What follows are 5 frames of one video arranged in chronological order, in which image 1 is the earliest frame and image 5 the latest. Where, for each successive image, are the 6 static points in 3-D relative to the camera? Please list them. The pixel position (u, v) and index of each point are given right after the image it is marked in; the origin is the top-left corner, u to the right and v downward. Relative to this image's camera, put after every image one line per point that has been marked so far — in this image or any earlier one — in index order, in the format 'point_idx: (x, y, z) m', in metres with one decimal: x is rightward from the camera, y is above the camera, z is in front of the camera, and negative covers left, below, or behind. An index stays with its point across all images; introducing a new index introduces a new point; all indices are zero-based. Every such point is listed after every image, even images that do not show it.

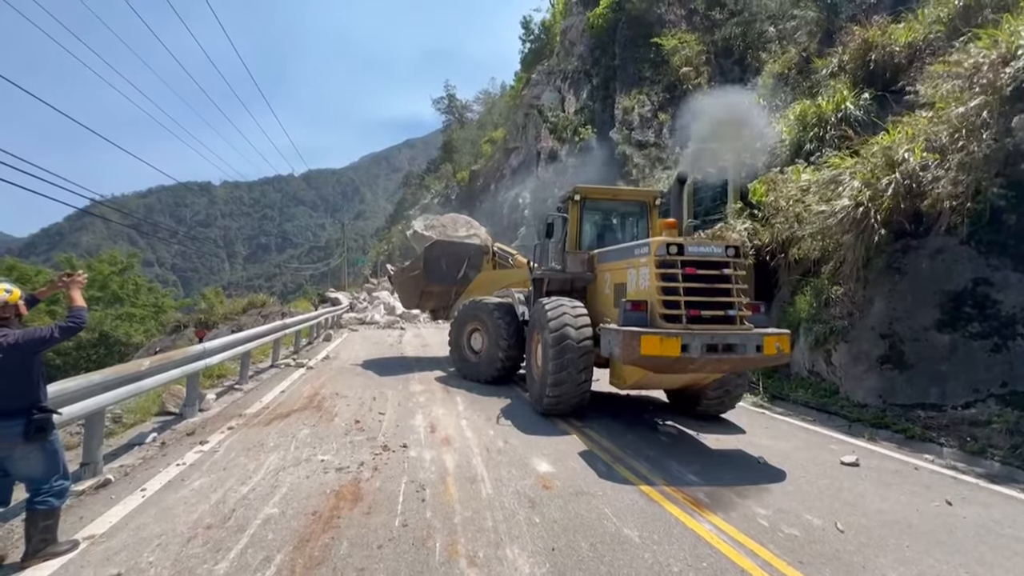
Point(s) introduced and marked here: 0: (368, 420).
0: (-1.6, -1.5, +6.9) m
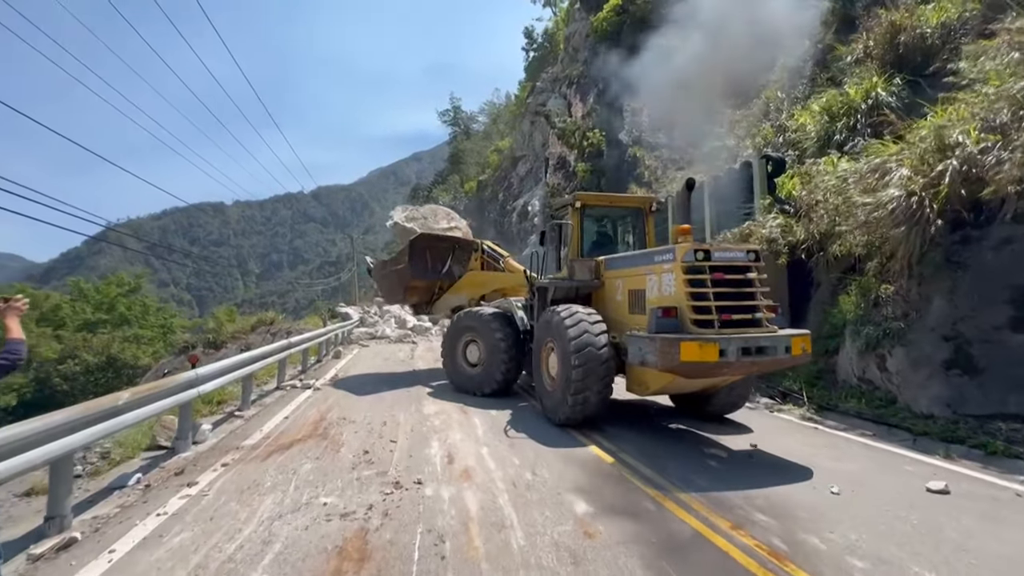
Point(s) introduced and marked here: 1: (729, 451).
0: (-1.3, -1.6, +6.2) m
1: (+2.0, -1.5, +5.7) m
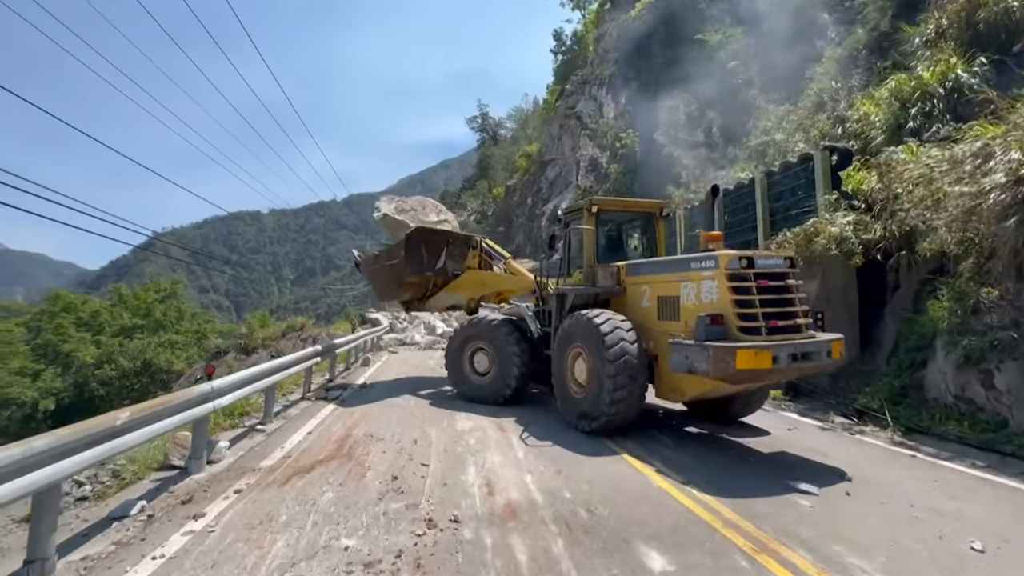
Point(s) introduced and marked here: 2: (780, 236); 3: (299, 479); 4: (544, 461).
0: (-0.9, -1.7, +5.5) m
1: (+2.4, -1.5, +4.8) m
2: (+4.2, +0.8, +9.8) m
3: (-1.9, -1.7, +5.6) m
4: (+0.3, -1.6, +5.8) m
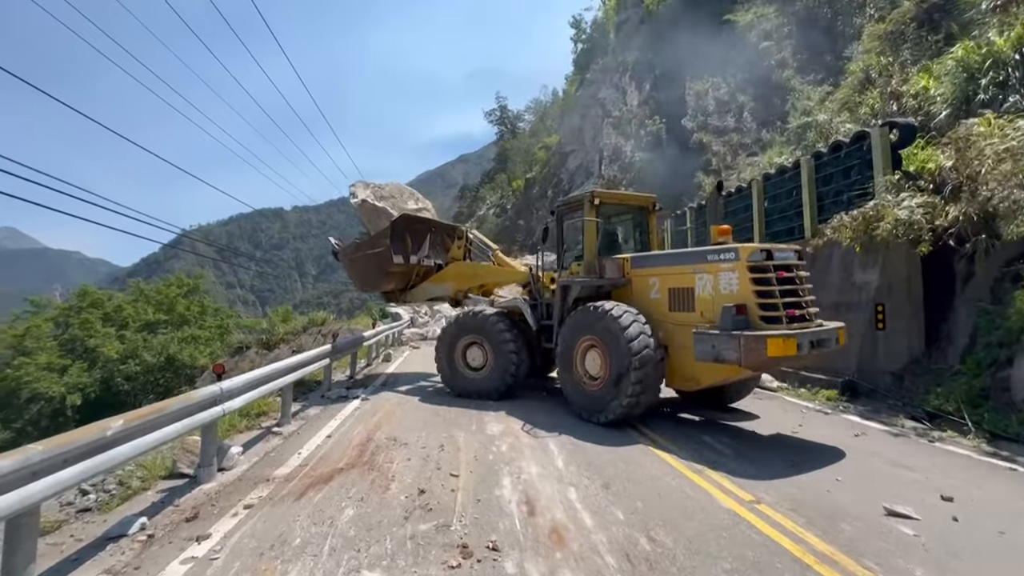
0: (-0.6, -1.6, +4.9) m
1: (+2.7, -1.4, +4.1) m
2: (+4.6, +1.0, +9.0) m
3: (-1.6, -1.7, +5.1) m
4: (+0.6, -1.5, +5.1) m
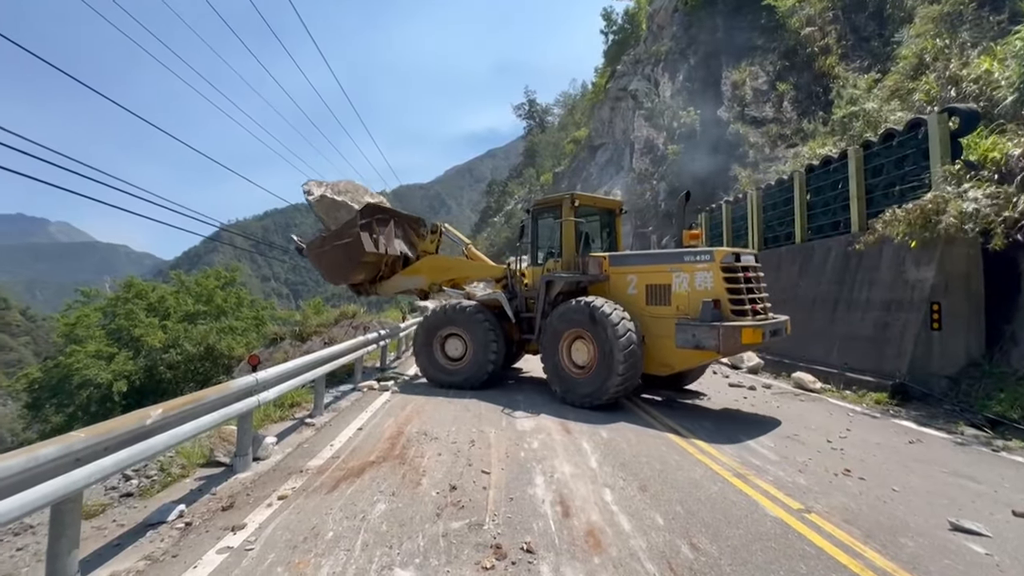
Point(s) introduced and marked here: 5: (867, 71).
0: (-0.3, -1.5, +4.8) m
1: (+2.9, -1.4, +3.9) m
2: (+5.1, +1.0, +8.6) m
3: (-1.3, -1.6, +5.1) m
4: (+0.9, -1.5, +5.0) m
5: (+10.9, +6.6, +19.1) m
